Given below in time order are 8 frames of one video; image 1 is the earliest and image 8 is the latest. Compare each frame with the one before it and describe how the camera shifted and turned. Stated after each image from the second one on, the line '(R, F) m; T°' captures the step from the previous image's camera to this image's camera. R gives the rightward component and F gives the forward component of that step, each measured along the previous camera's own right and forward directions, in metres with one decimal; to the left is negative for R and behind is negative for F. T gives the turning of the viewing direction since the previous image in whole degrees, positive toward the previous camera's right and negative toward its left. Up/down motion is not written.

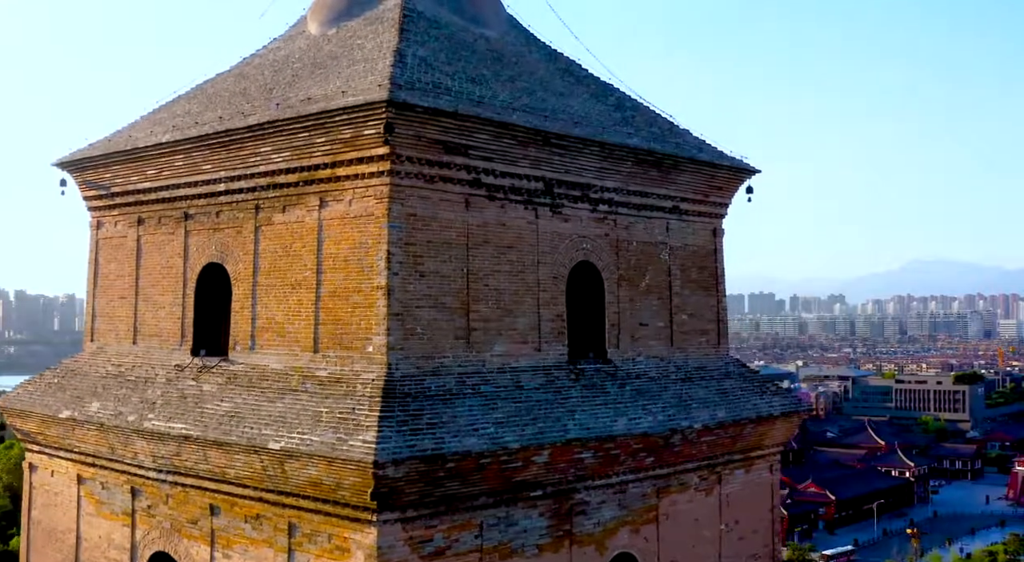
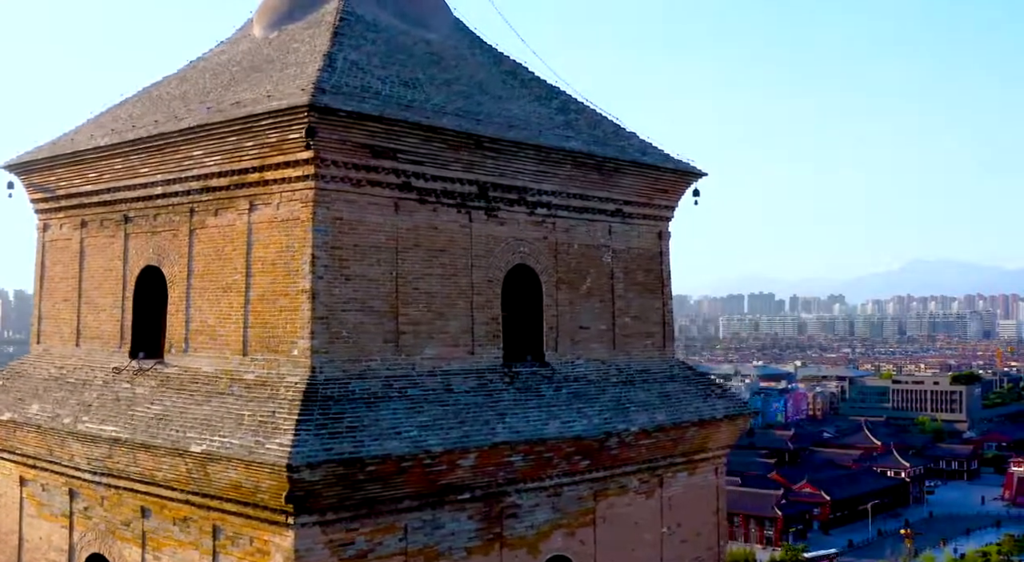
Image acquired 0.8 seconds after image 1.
(+0.6, 0.0) m; 0°
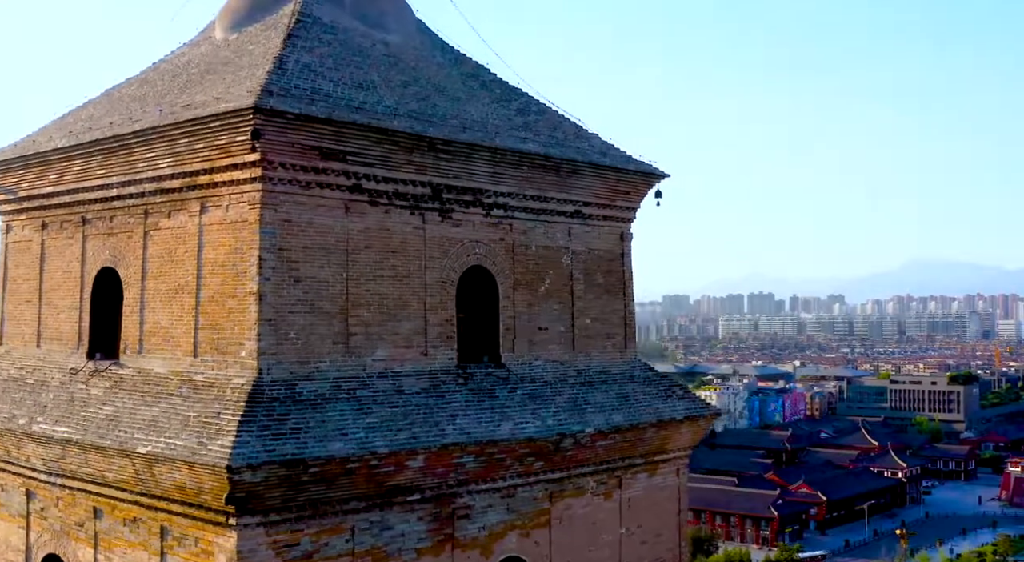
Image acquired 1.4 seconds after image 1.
(+0.4, 0.0) m; 0°
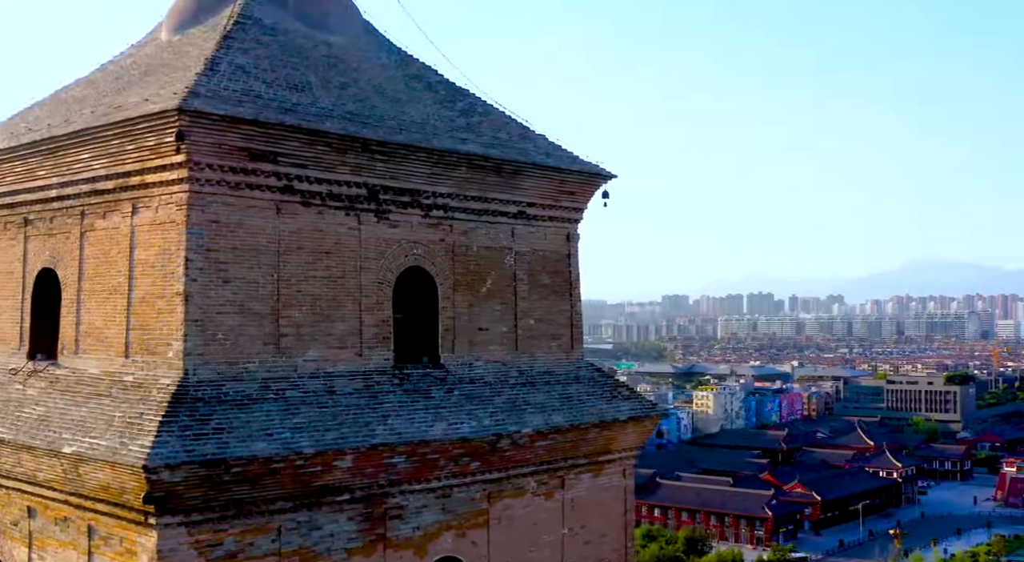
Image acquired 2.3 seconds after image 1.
(+0.6, 0.0) m; 0°
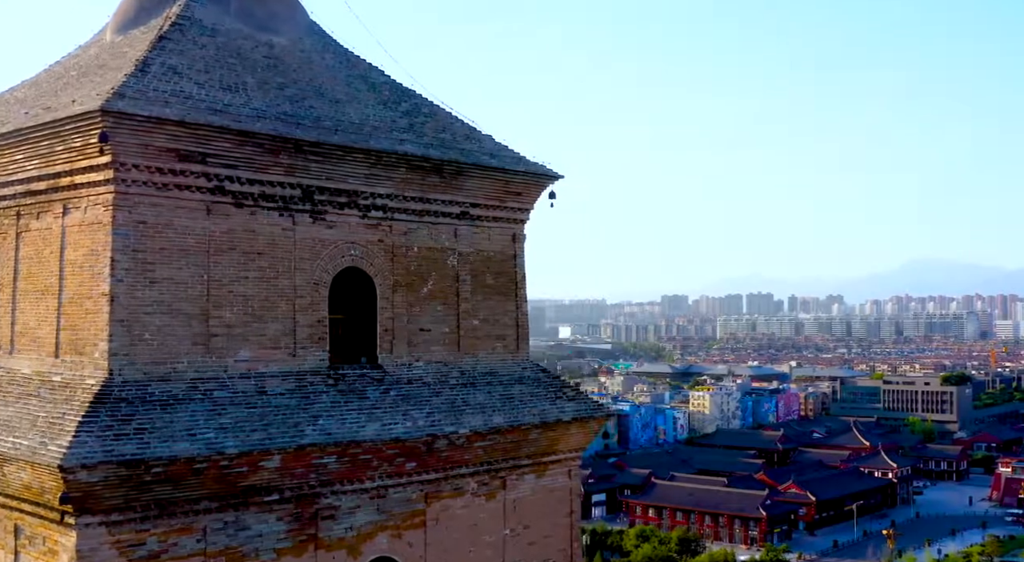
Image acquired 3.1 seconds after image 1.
(+0.6, 0.0) m; 0°
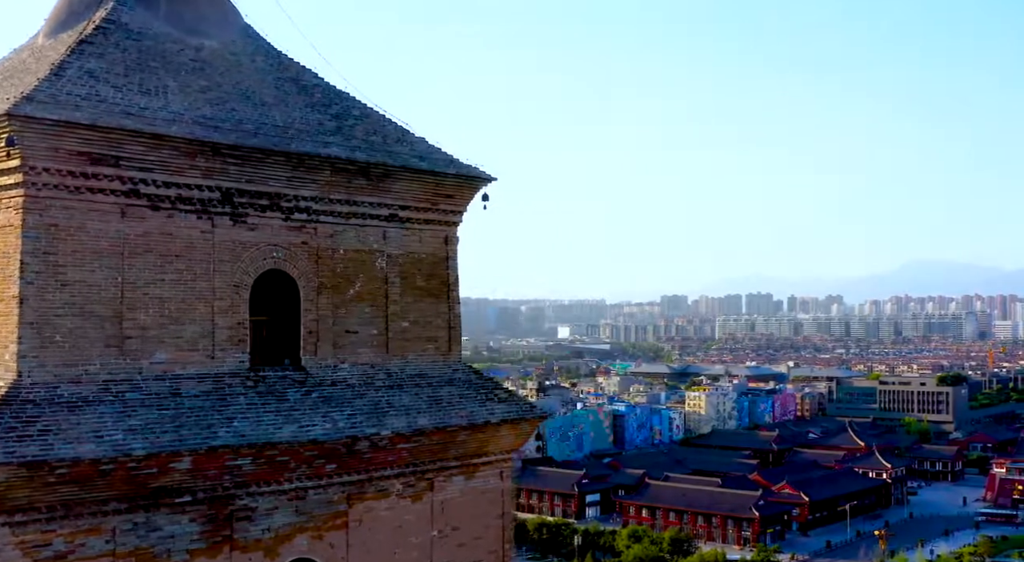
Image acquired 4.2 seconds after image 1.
(+0.7, 0.0) m; 0°
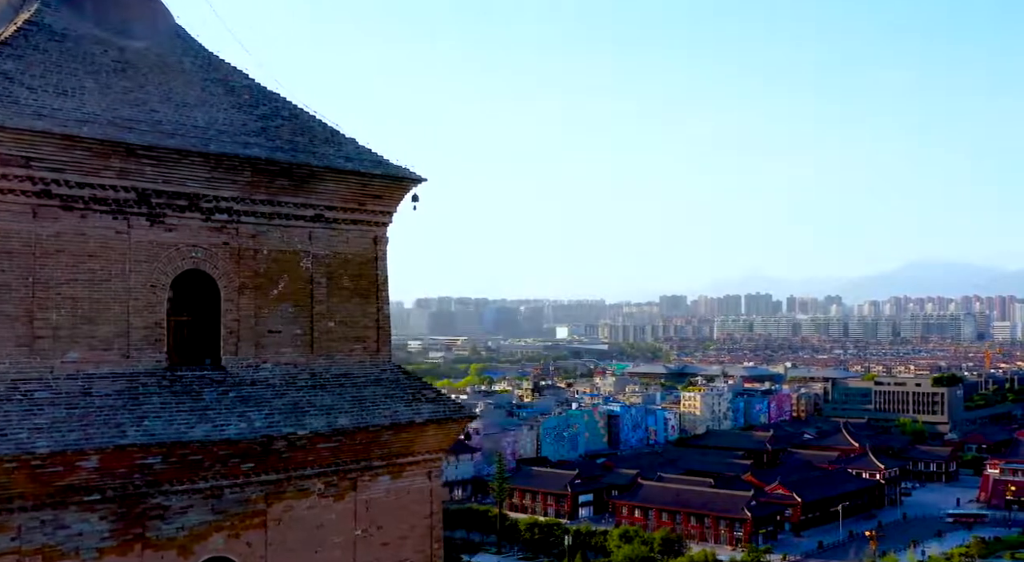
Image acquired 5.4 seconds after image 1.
(+0.7, 0.0) m; 0°
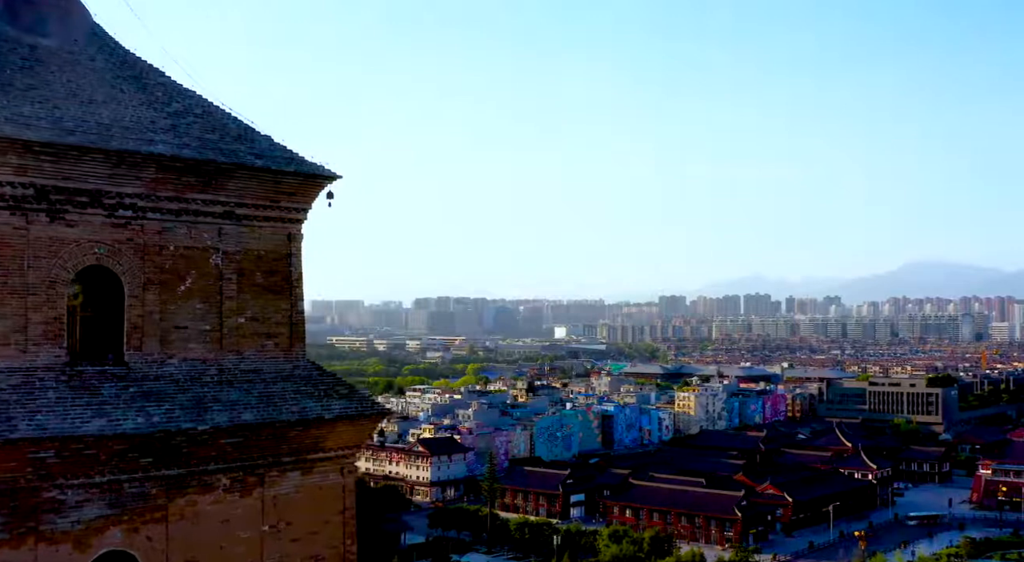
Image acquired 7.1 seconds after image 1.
(+0.9, 0.0) m; 0°
